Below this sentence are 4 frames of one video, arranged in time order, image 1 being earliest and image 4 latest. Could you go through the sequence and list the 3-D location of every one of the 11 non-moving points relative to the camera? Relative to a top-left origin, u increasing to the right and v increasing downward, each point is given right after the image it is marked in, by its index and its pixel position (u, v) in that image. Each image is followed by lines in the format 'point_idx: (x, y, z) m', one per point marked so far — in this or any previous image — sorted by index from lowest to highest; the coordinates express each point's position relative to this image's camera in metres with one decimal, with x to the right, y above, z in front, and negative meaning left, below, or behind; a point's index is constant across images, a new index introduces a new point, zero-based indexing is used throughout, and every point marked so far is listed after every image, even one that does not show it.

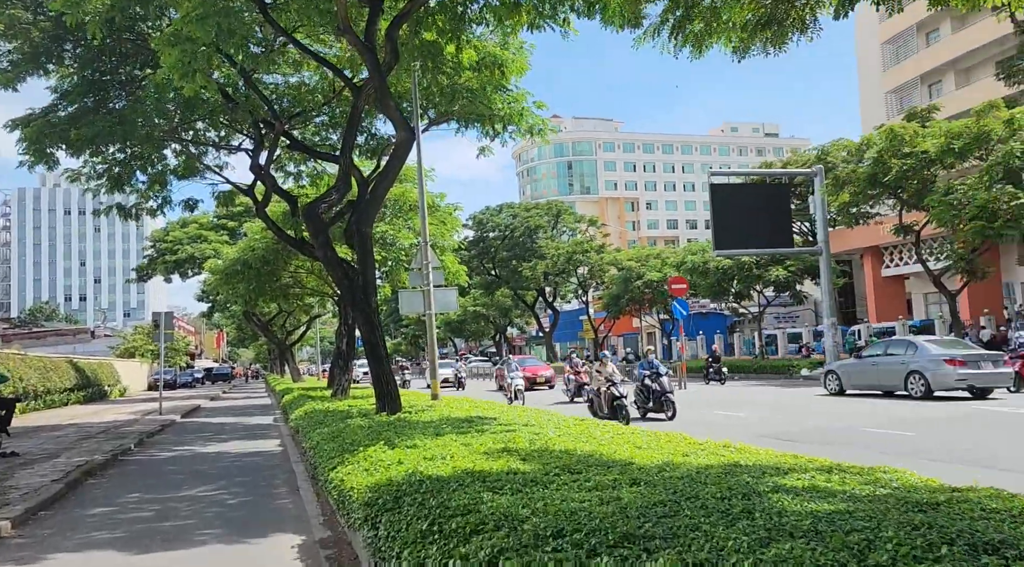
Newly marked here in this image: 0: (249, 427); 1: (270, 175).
0: (-4.9, -2.7, +17.1) m
1: (-4.7, +2.1, +17.6) m
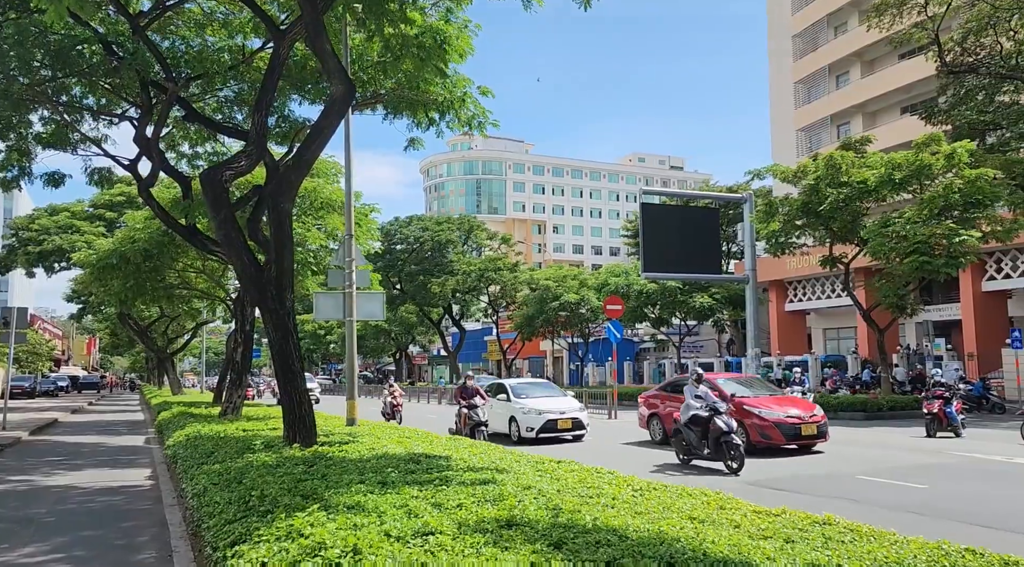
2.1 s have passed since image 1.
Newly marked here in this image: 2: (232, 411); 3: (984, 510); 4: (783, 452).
0: (-6.2, -2.6, +14.4) m
1: (-5.8, +2.1, +15.0) m
2: (-4.9, -2.3, +16.0) m
3: (+4.9, -2.3, +9.5) m
4: (+4.3, -2.7, +14.5) m
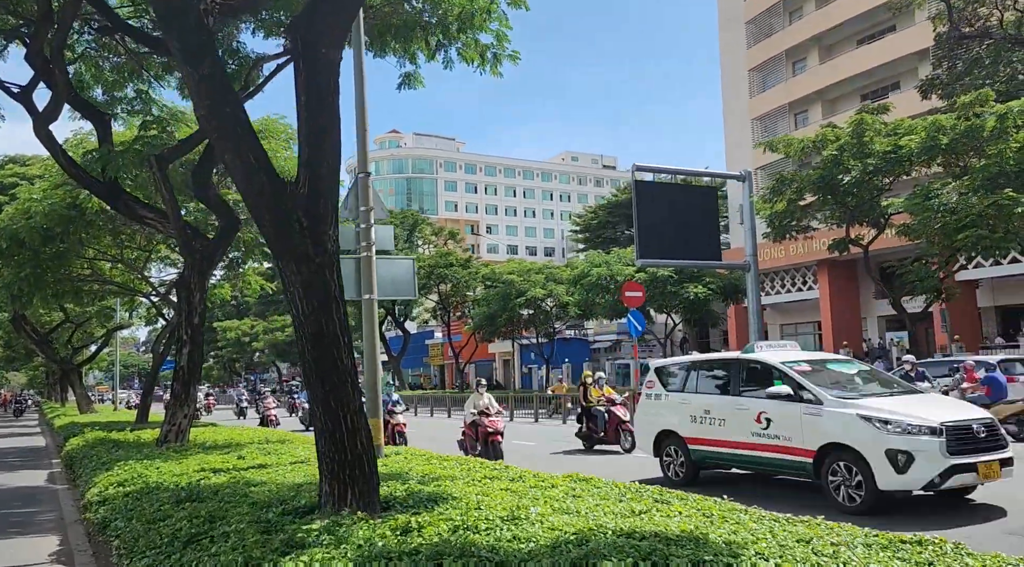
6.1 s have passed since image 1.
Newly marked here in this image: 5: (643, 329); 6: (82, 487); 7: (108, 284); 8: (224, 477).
0: (-5.6, -2.4, +10.2) m
1: (-5.3, +2.4, +10.8) m
2: (-4.5, -2.0, +11.9) m
3: (+5.9, -1.9, +6.3) m
4: (+4.9, -2.3, +11.2) m
5: (+2.5, -0.9, +17.4) m
6: (-4.0, -1.9, +8.5) m
7: (-8.5, 0.0, +19.3) m
8: (-2.2, -1.4, +6.9) m
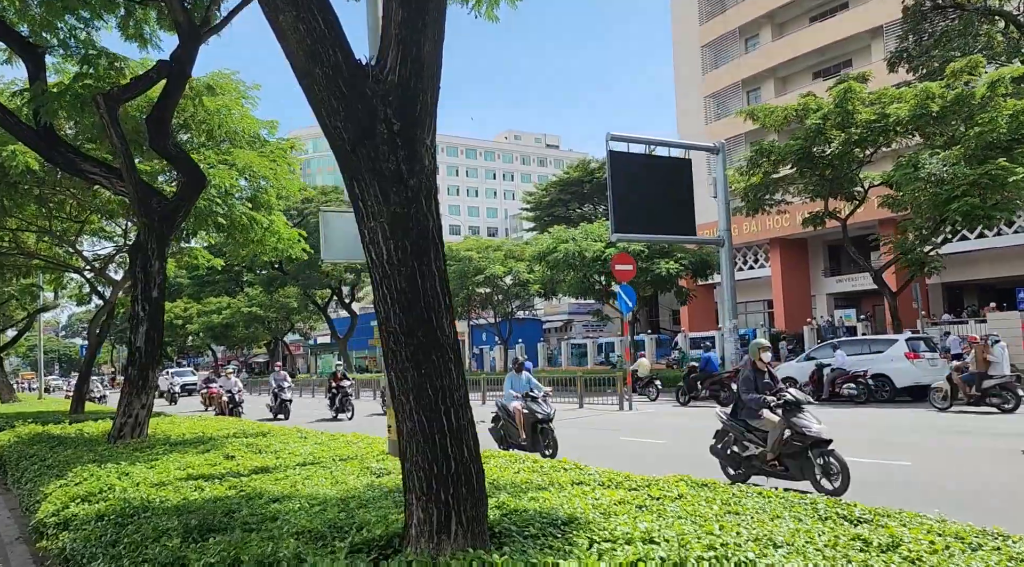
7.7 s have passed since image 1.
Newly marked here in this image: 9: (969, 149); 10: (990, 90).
0: (-5.4, -2.1, +8.5) m
1: (-5.2, +2.7, +9.1) m
2: (-4.4, -1.6, +10.3) m
3: (+6.3, -1.6, +5.4) m
4: (+5.0, -1.9, +10.3) m
5: (+2.1, -0.4, +16.3) m
6: (-3.7, -1.6, +6.9) m
7: (-9.0, +0.5, +17.3) m
8: (-1.8, -1.2, +5.4) m
9: (+9.3, +2.7, +18.5) m
10: (+9.8, +4.0, +18.6) m
